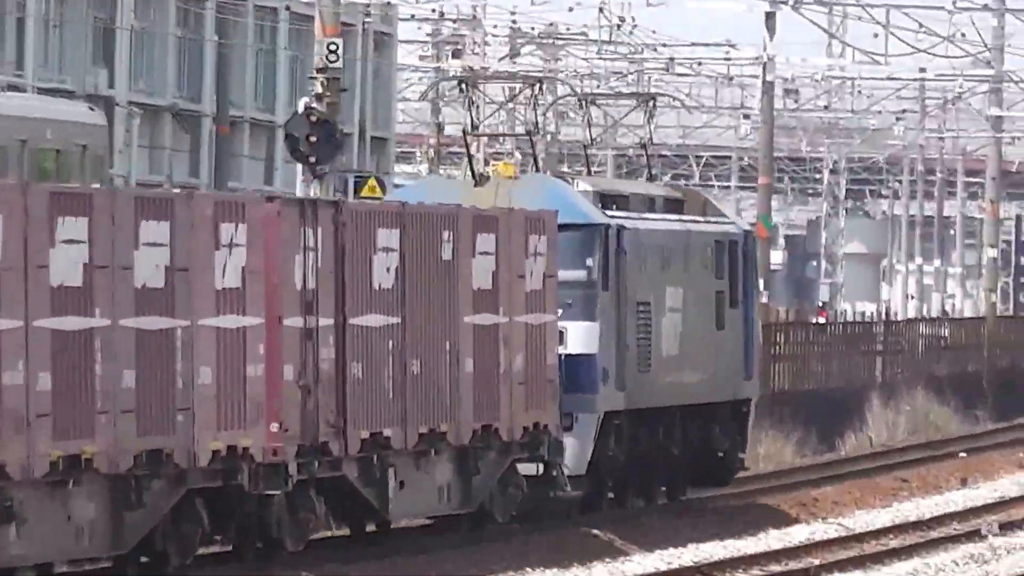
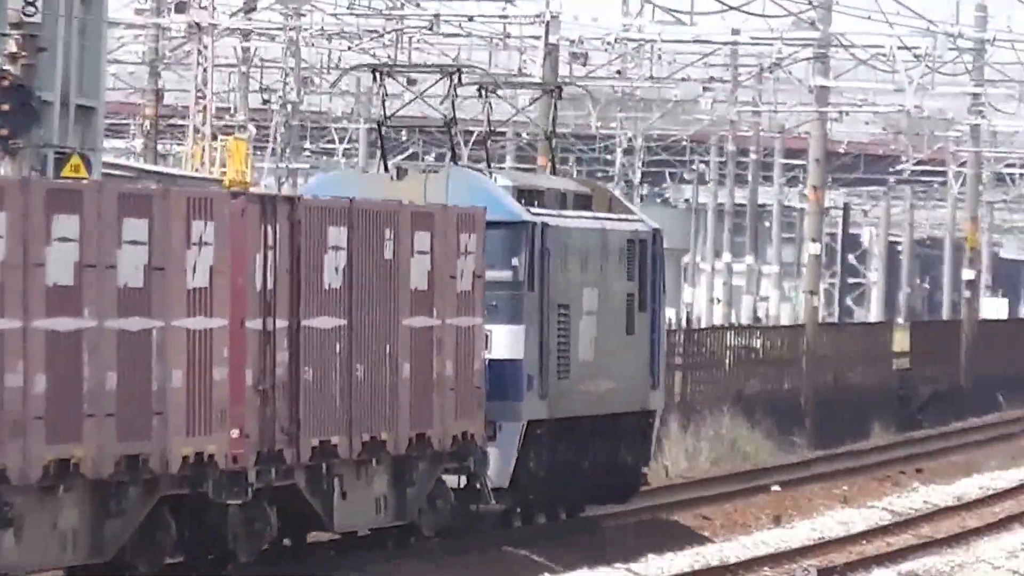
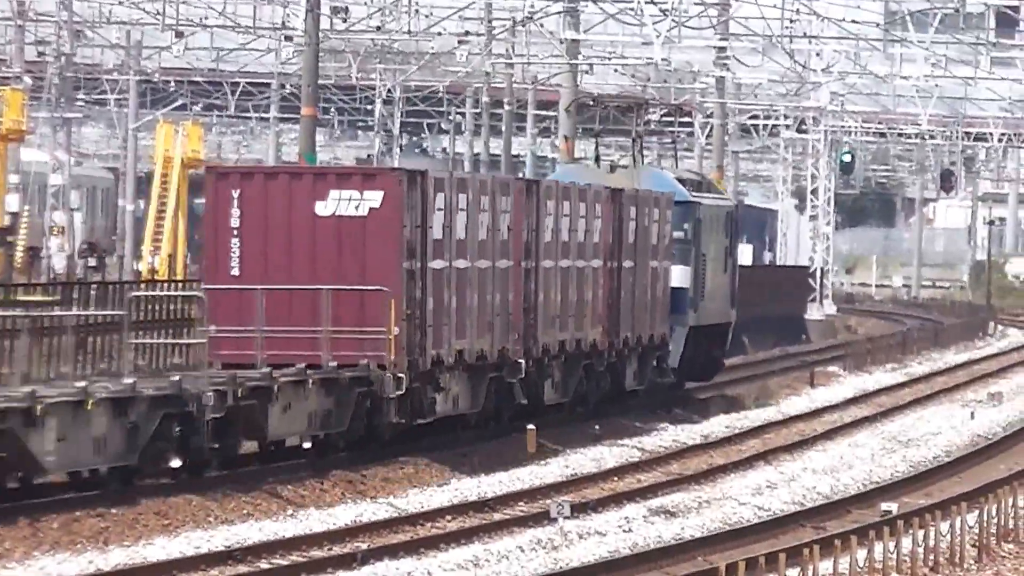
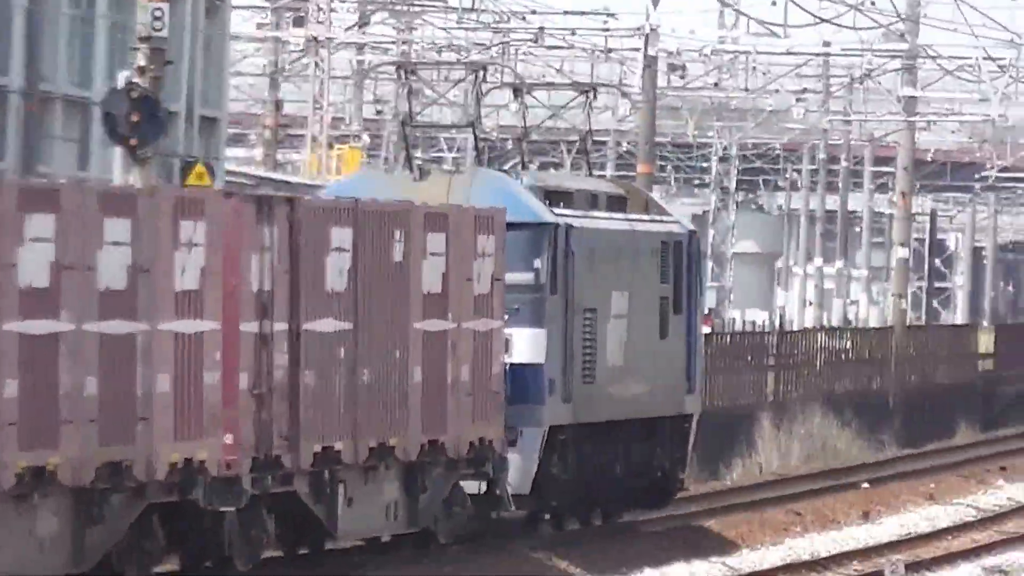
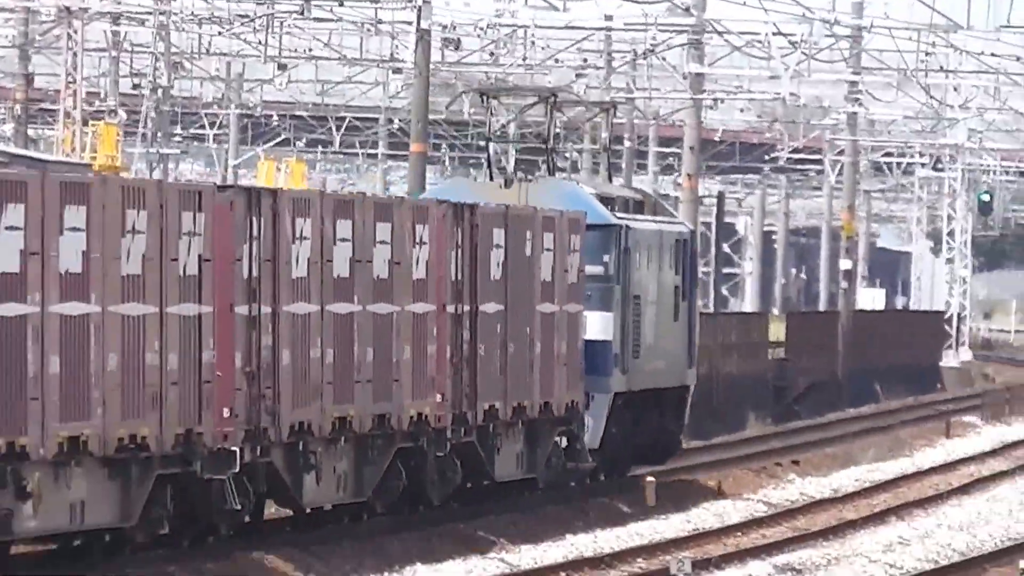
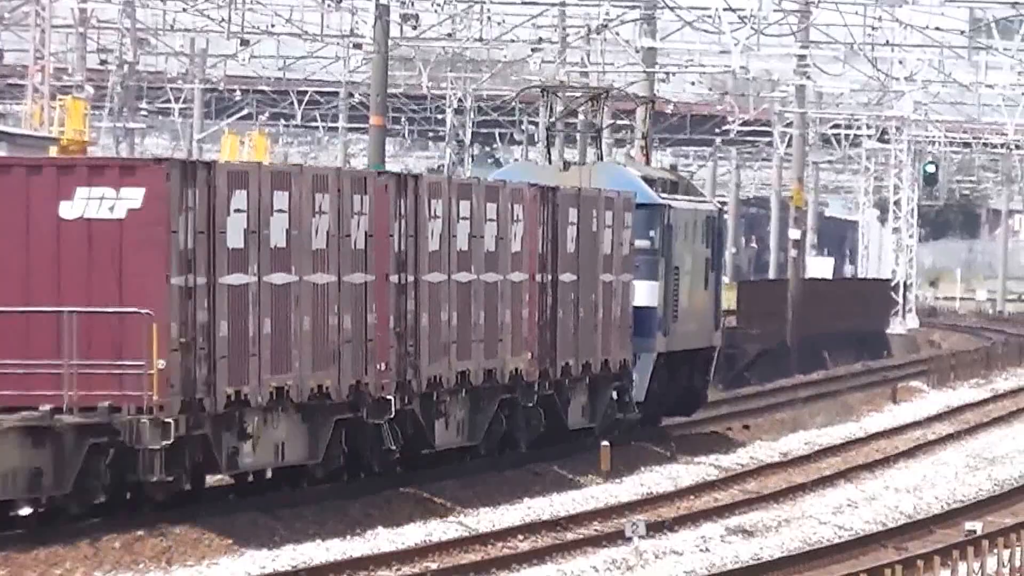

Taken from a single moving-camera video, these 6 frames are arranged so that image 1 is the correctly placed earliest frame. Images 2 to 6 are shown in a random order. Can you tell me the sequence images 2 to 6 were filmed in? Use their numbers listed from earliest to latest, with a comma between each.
4, 2, 5, 6, 3
